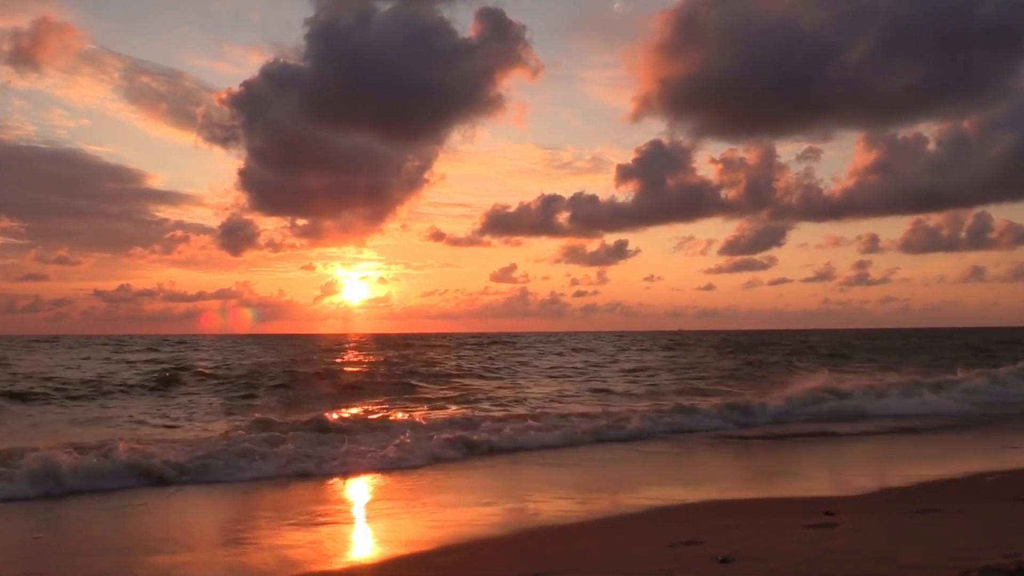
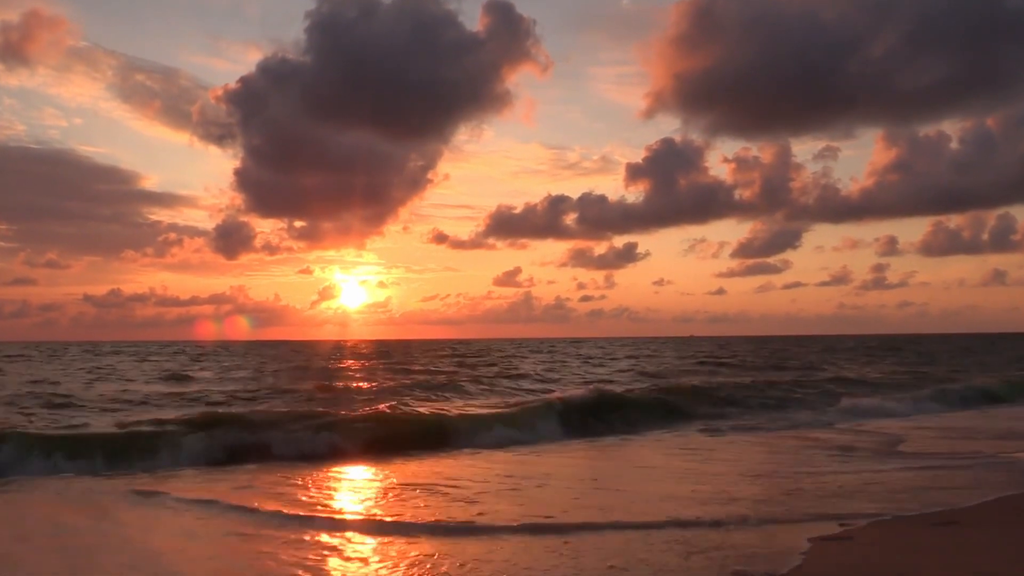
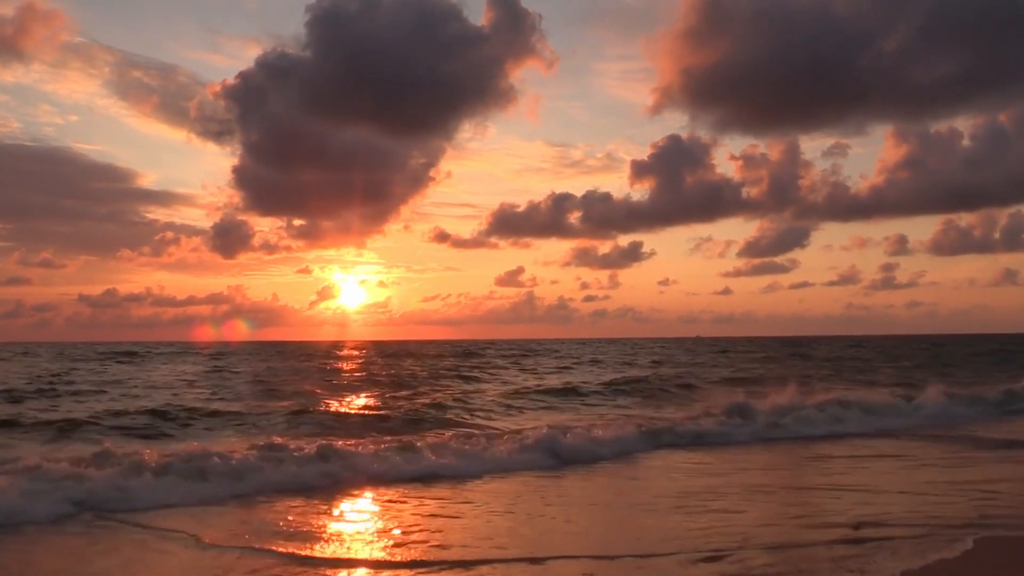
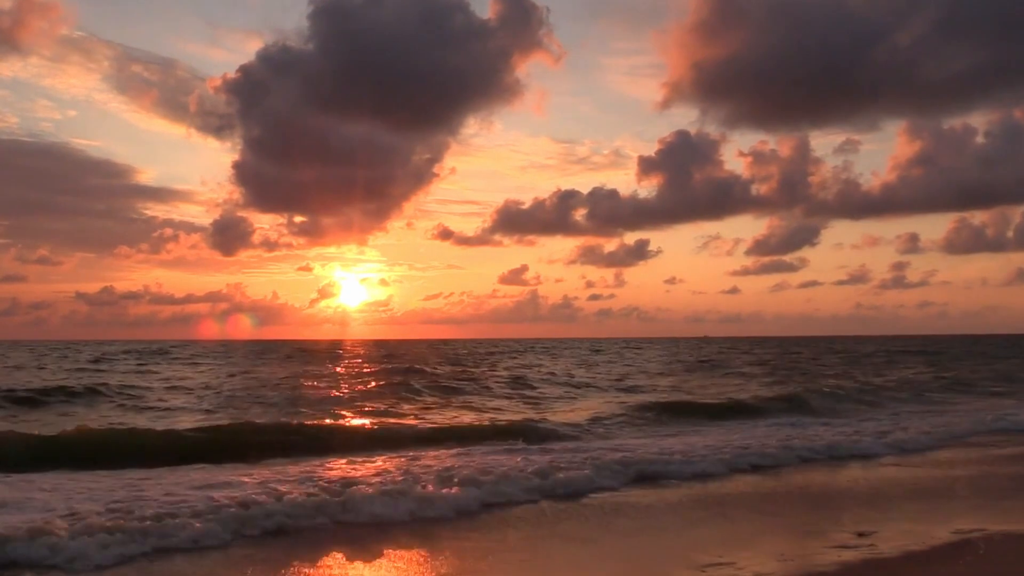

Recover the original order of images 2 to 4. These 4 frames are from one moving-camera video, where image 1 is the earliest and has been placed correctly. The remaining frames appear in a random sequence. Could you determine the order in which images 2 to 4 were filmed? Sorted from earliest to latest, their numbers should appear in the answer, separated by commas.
2, 3, 4
